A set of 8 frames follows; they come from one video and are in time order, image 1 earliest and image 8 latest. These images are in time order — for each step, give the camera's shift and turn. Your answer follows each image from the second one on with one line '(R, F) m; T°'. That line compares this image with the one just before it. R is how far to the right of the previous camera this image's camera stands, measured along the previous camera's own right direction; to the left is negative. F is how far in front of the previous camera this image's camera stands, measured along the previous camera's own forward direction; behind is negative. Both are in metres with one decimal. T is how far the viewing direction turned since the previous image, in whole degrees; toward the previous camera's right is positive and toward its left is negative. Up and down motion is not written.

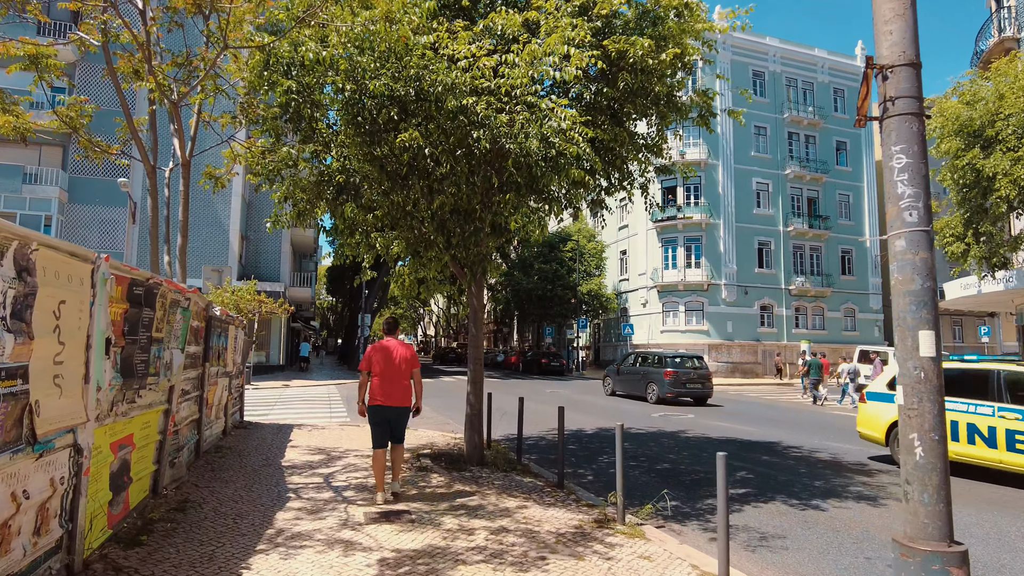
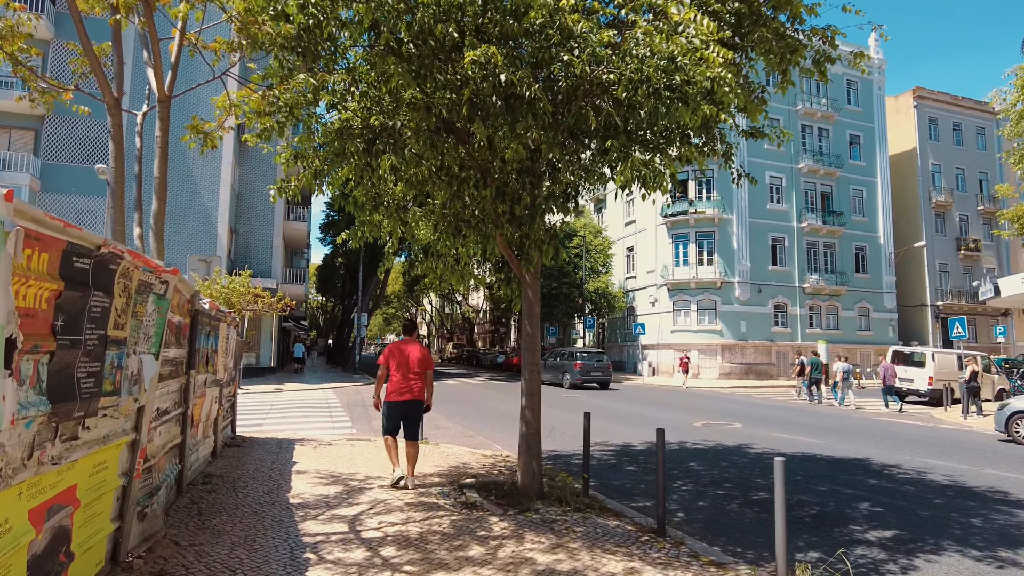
(-0.8, +1.7) m; +1°
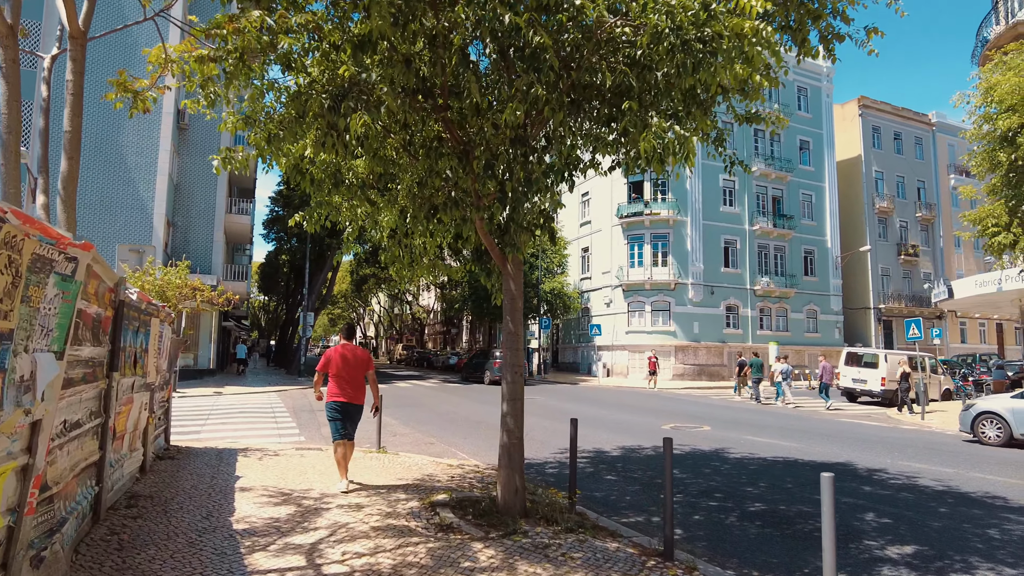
(-0.3, +0.7) m; +5°
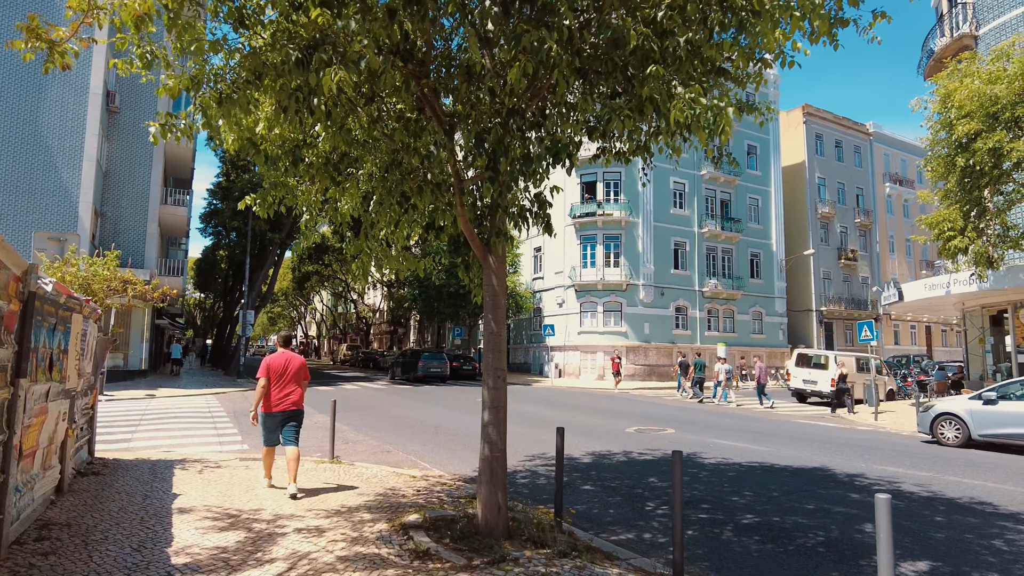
(-0.3, +0.6) m; +5°
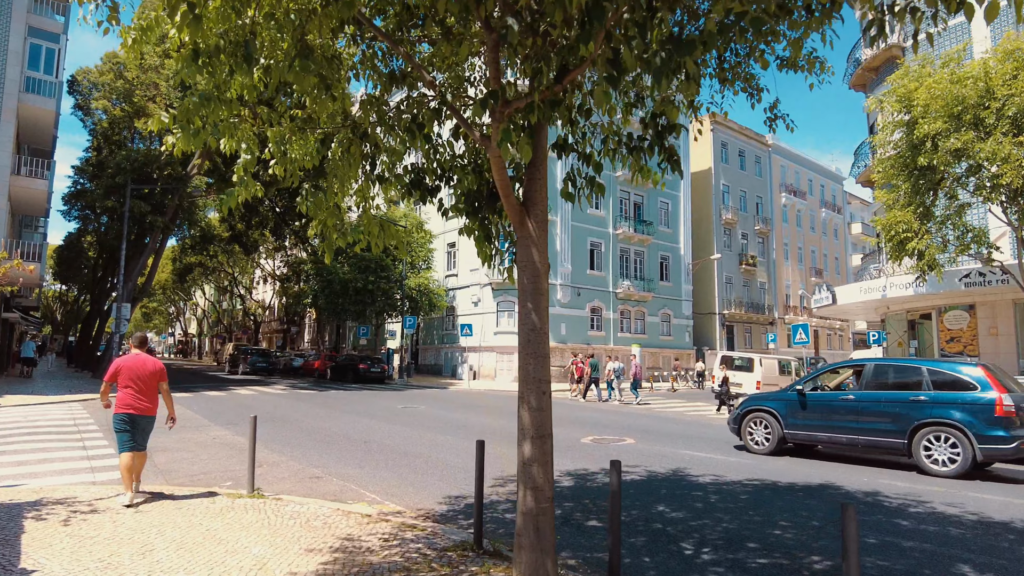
(-0.9, +1.7) m; +9°
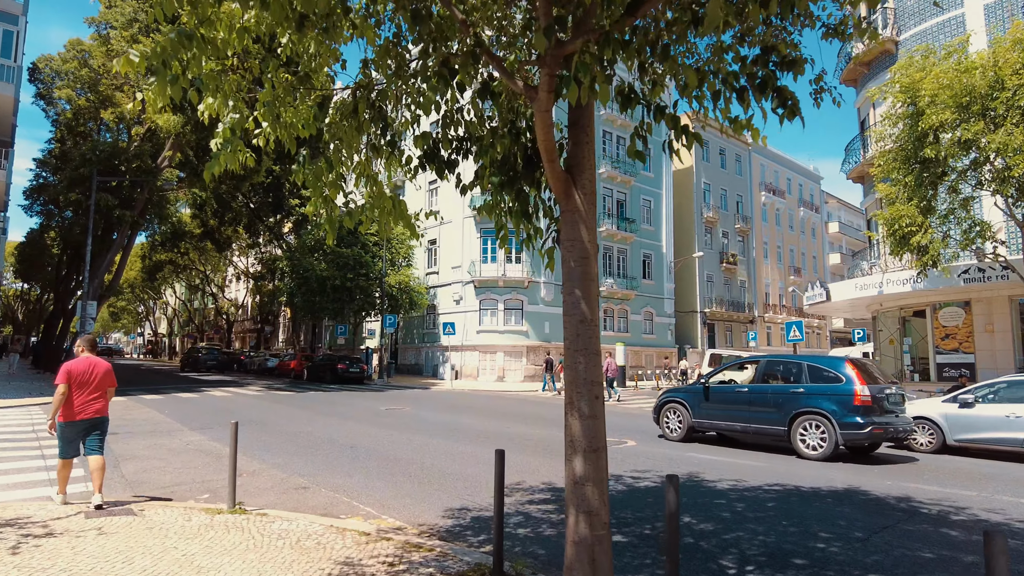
(-0.3, +0.6) m; +2°
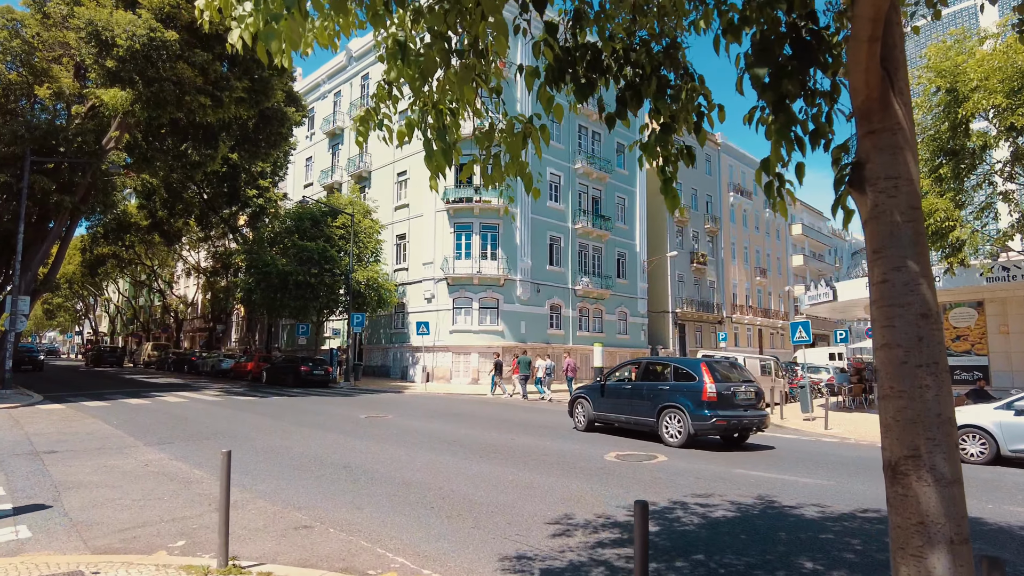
(-1.0, +1.4) m; +4°
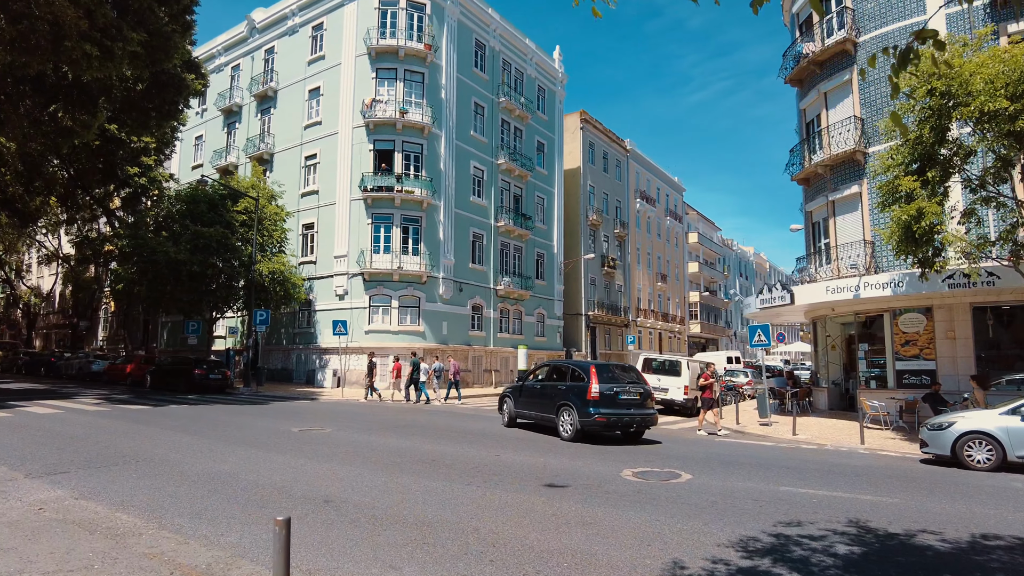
(-1.6, +1.7) m; +10°
